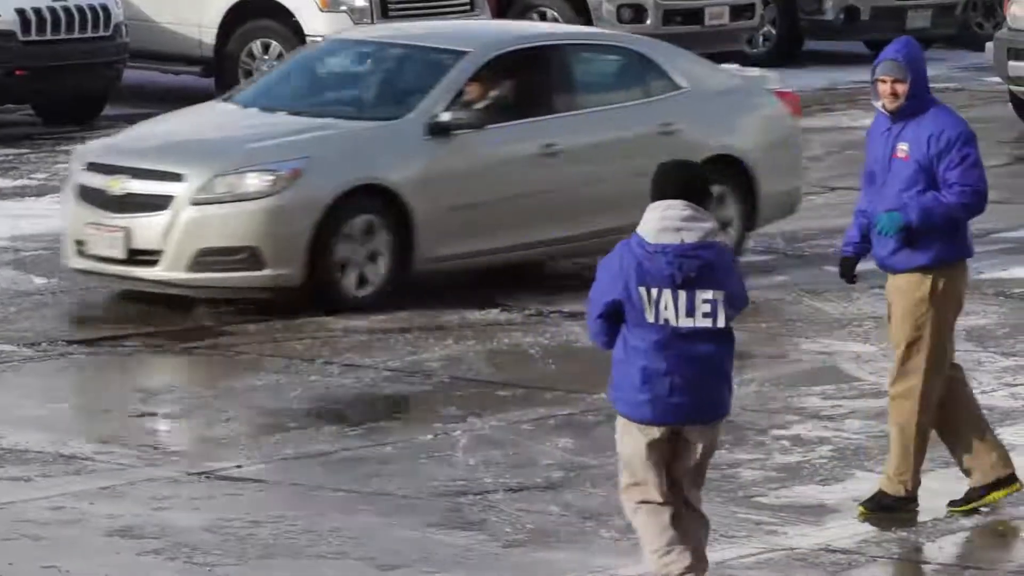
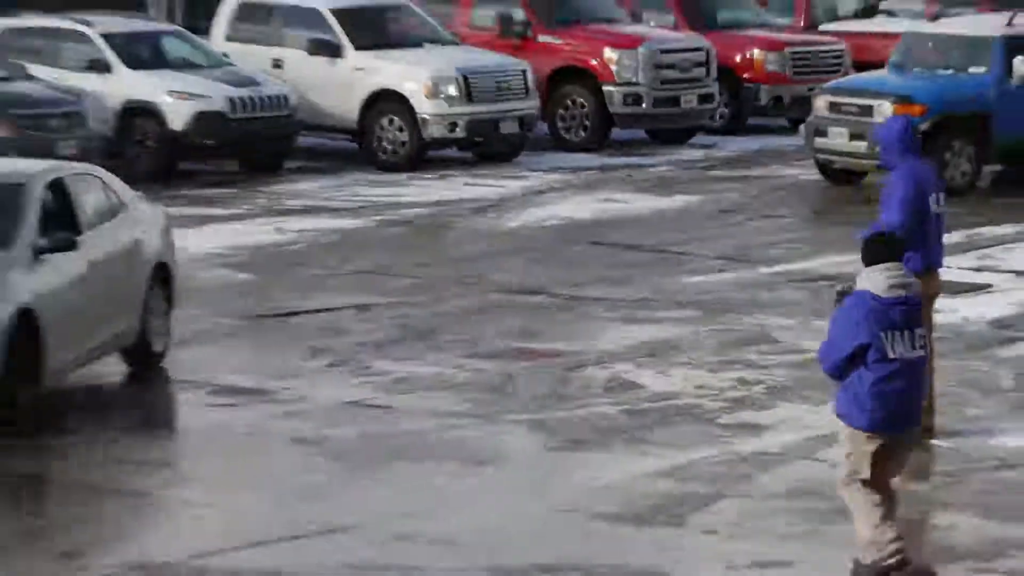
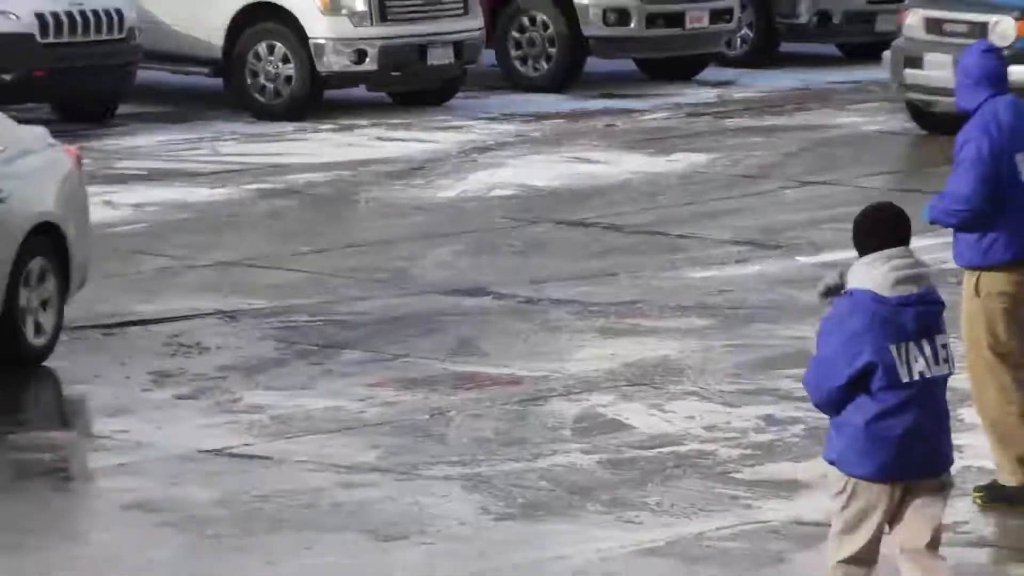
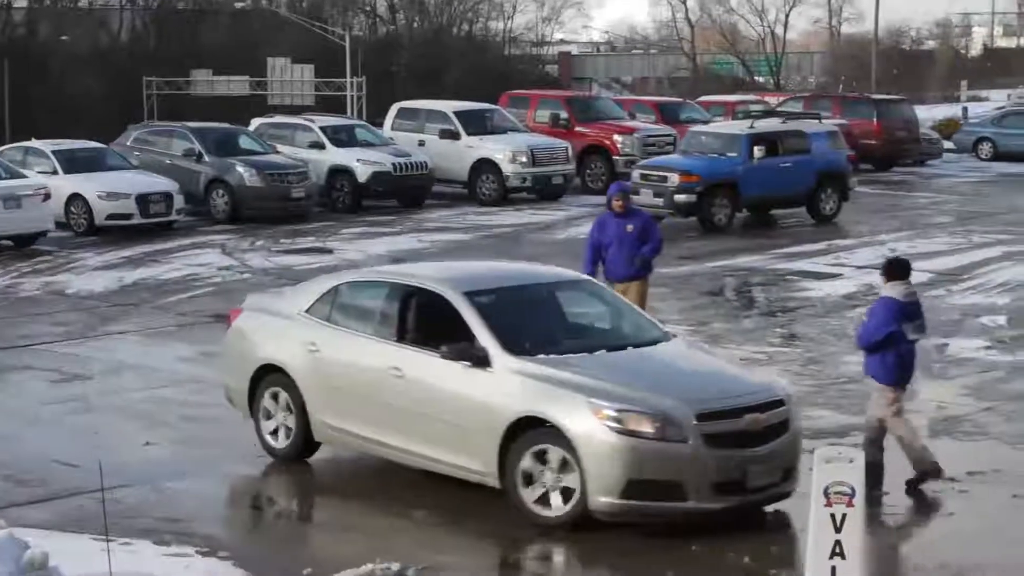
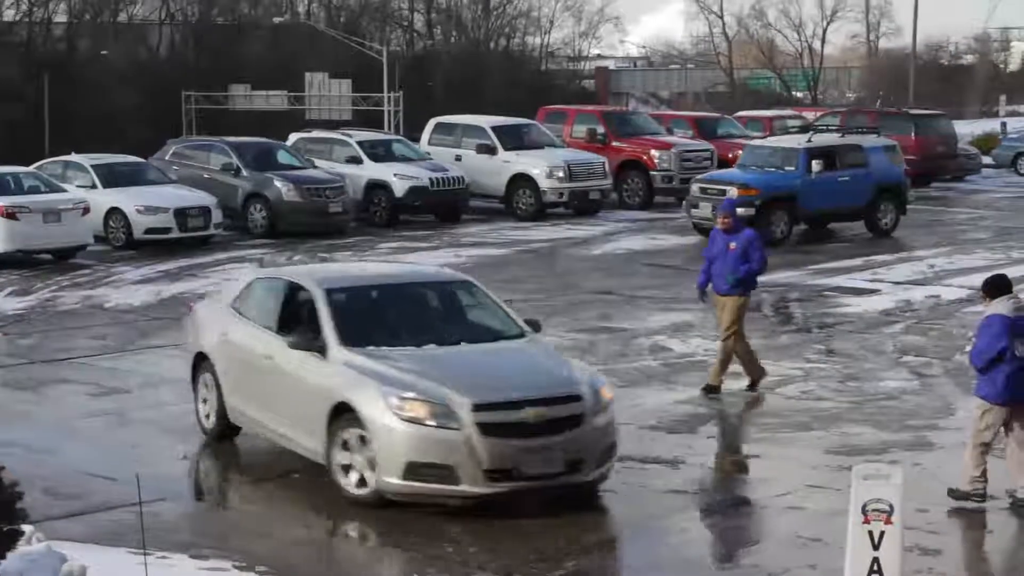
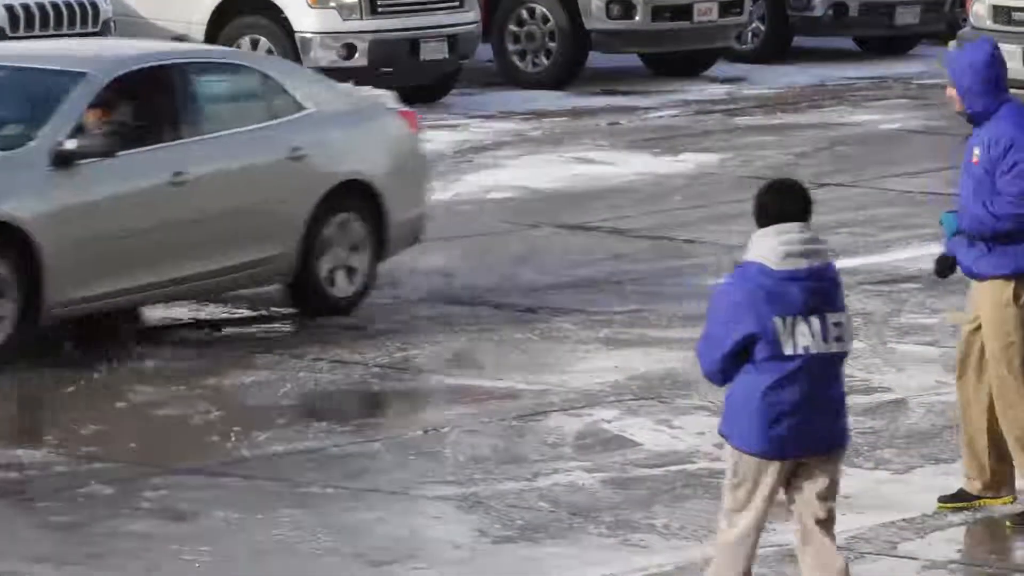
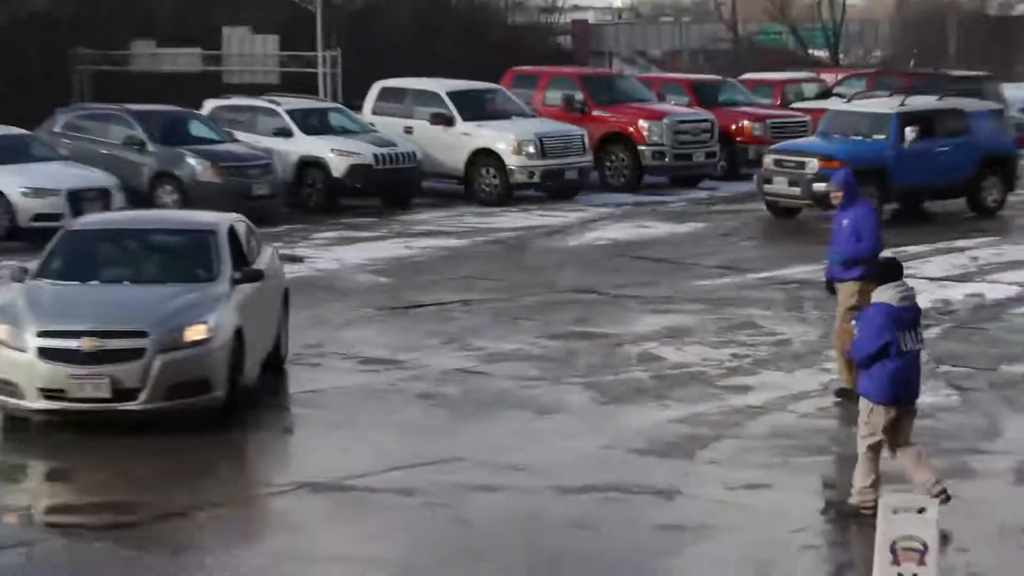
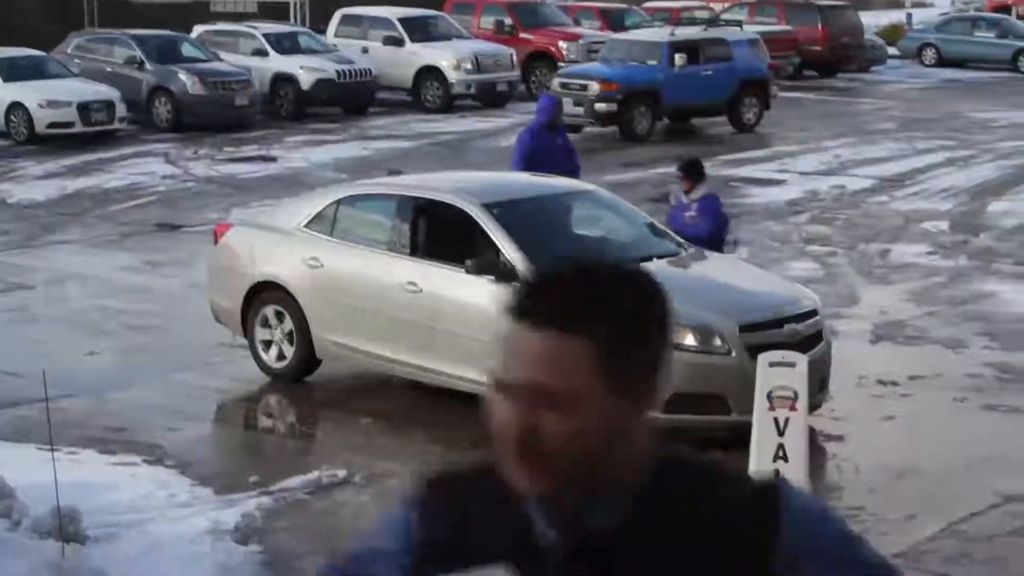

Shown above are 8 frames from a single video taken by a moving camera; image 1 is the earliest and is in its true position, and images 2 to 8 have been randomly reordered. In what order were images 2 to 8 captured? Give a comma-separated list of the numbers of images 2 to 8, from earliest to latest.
6, 3, 2, 7, 5, 4, 8
